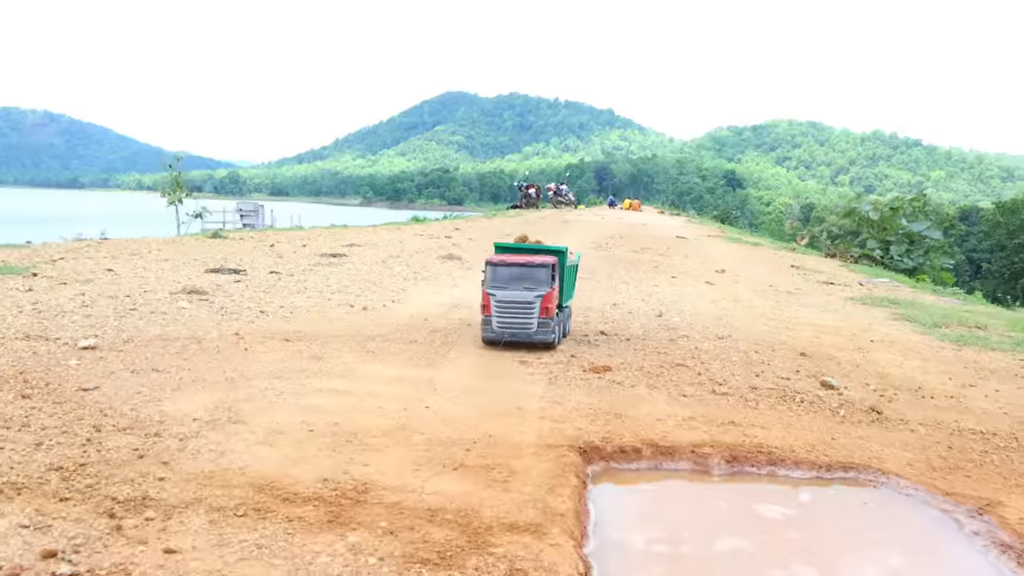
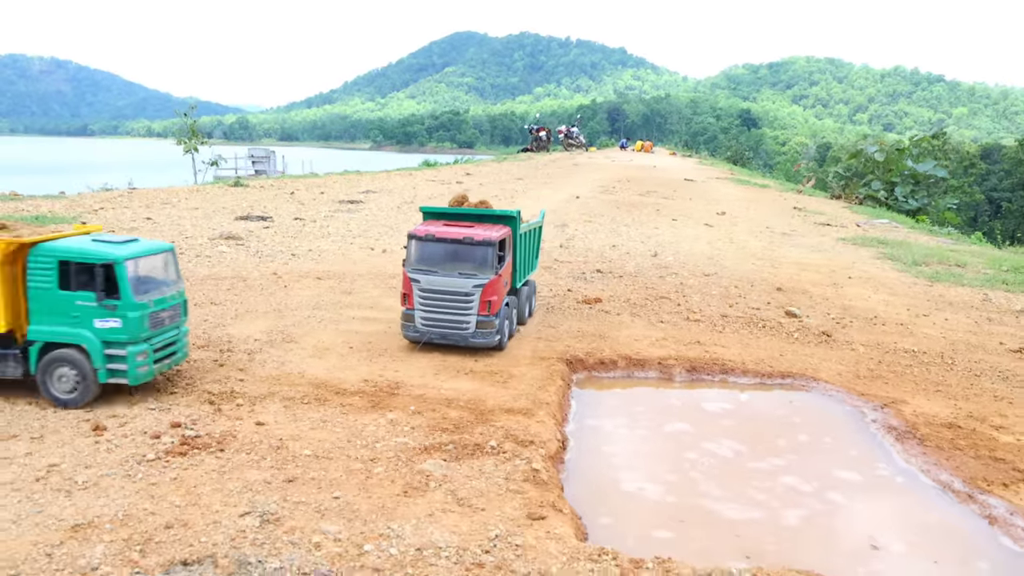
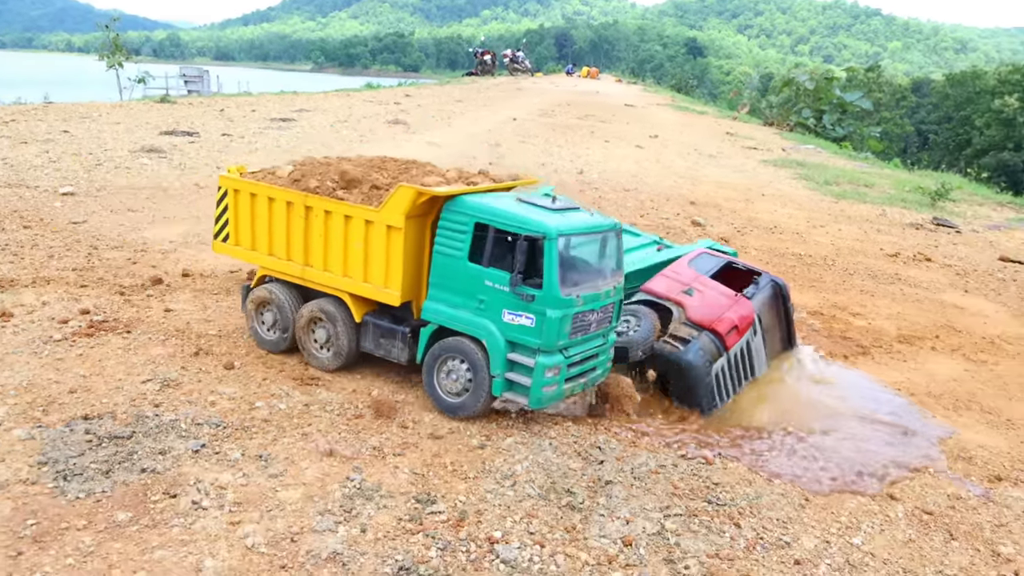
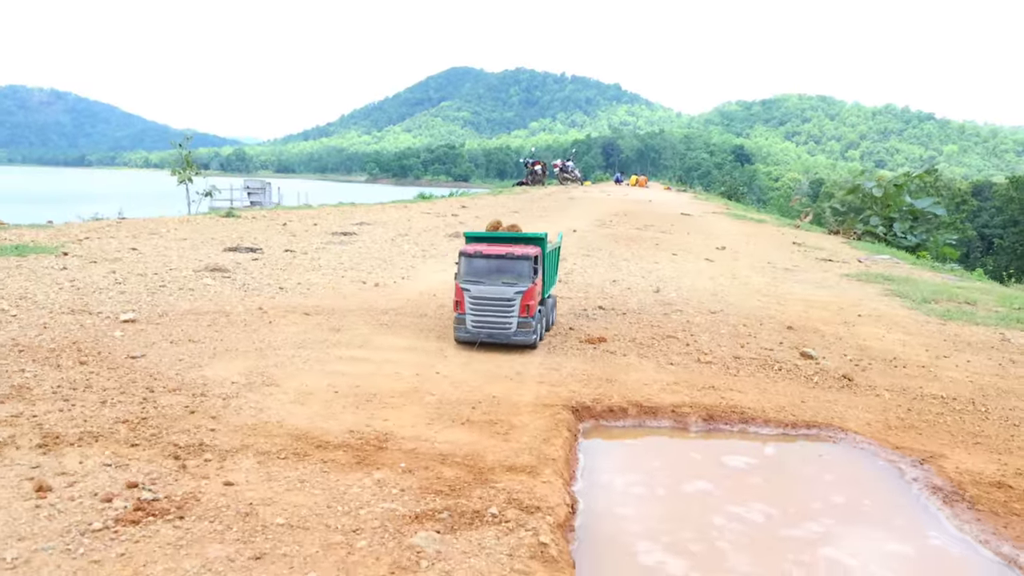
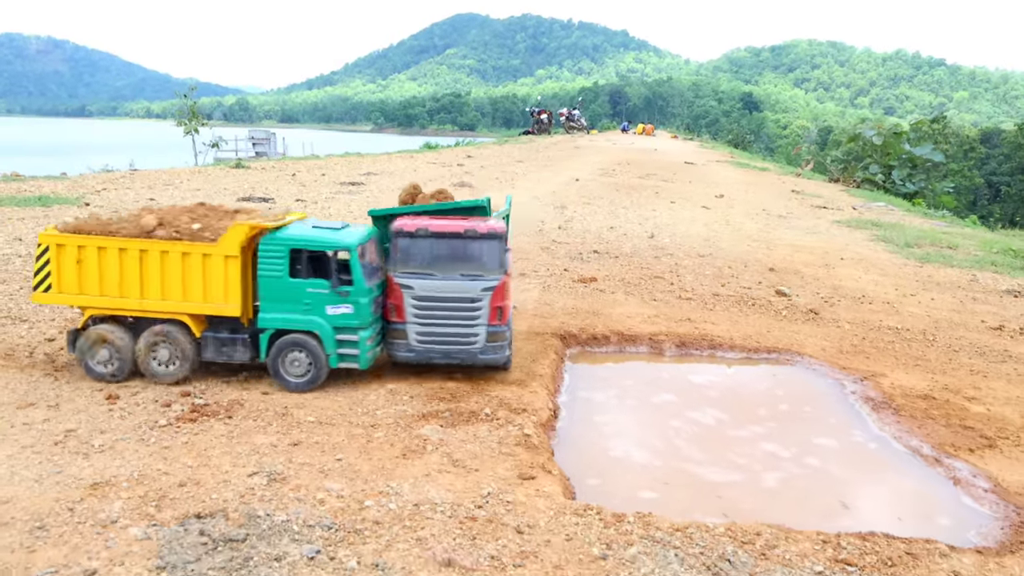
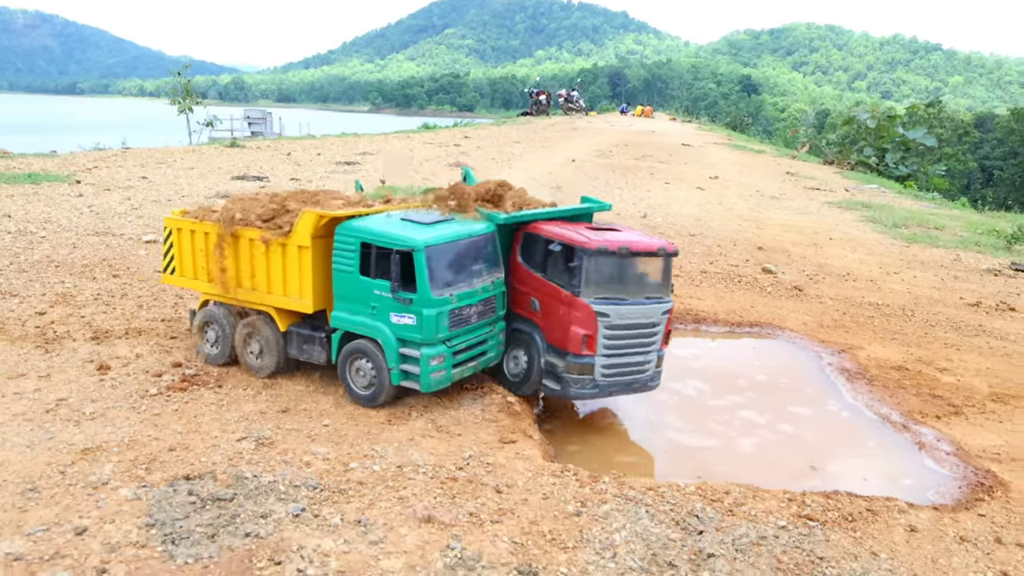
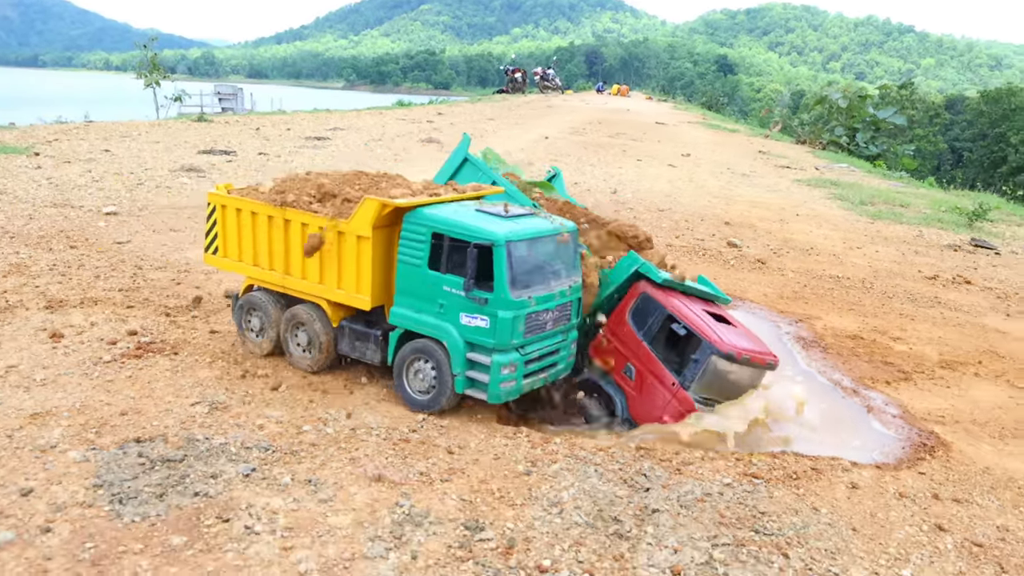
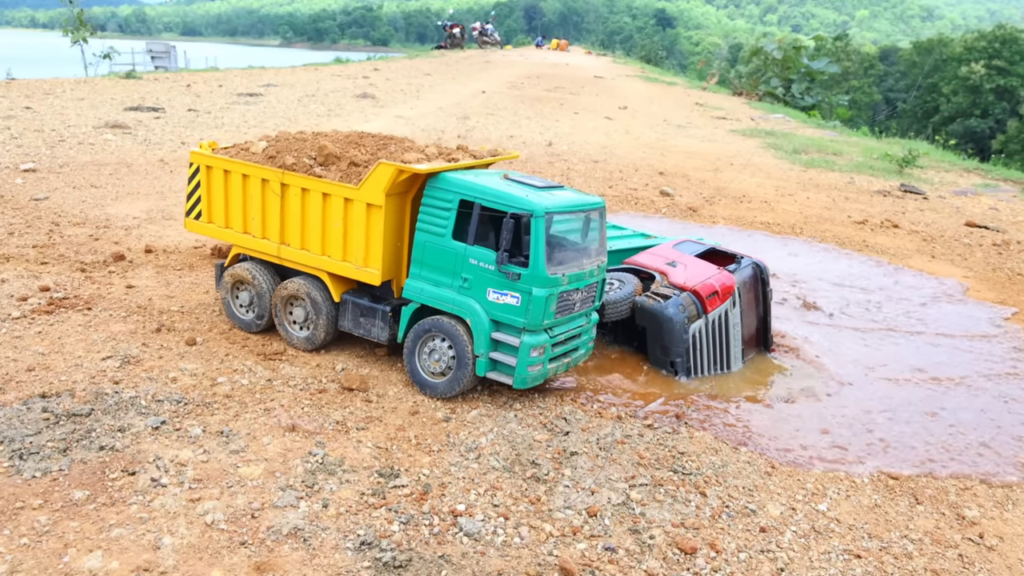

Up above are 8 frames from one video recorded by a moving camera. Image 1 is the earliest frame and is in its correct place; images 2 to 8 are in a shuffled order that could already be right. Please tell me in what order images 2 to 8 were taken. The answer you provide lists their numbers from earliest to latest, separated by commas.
4, 2, 5, 6, 7, 3, 8
